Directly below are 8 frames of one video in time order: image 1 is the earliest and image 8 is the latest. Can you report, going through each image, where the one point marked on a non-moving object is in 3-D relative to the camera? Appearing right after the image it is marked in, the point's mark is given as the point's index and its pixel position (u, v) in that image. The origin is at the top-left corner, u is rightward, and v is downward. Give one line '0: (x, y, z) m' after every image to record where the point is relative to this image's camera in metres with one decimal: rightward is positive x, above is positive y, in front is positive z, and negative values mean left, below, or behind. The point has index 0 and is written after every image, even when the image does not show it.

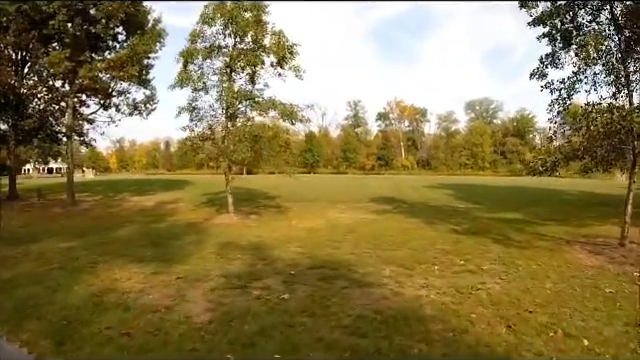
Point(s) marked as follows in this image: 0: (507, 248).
0: (+5.1, -1.9, +14.8) m
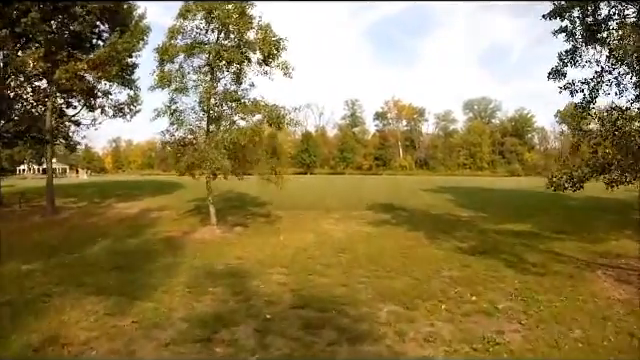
0: (+4.8, -2.3, +12.9) m
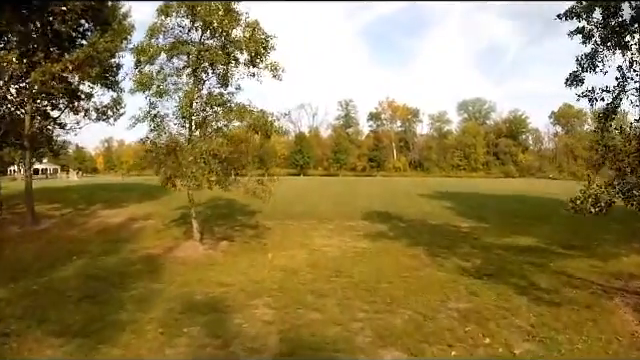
0: (+4.6, -2.8, +11.6) m
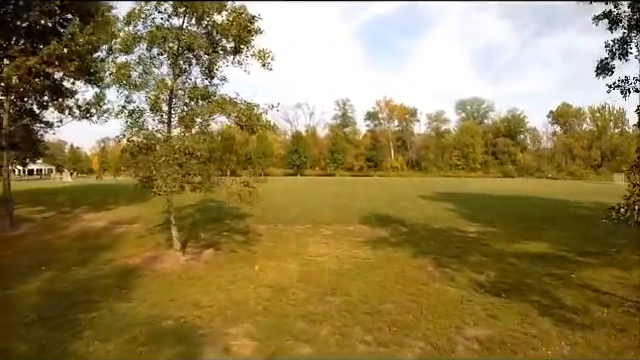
0: (+4.4, -2.8, +9.8) m
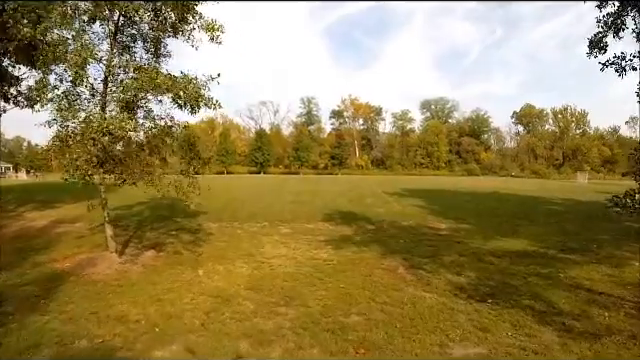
0: (+3.7, -2.6, +8.0) m
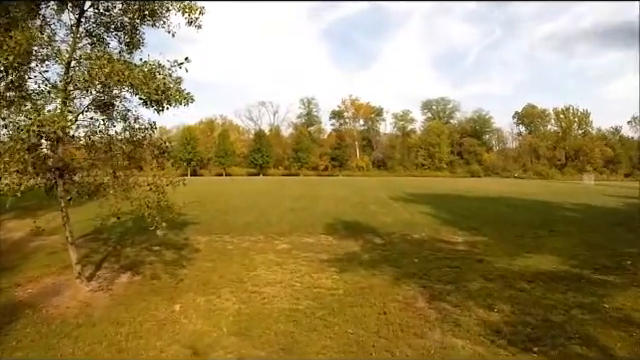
0: (+3.8, -2.8, +5.8) m
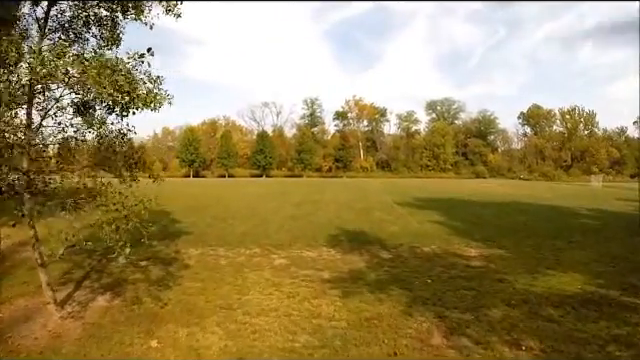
0: (+3.7, -3.1, +4.3) m
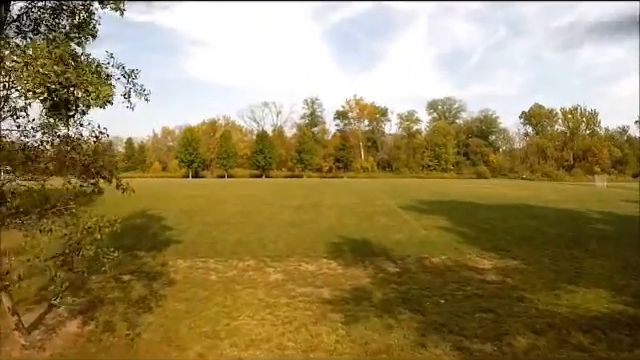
0: (+3.7, -3.2, +2.9) m
